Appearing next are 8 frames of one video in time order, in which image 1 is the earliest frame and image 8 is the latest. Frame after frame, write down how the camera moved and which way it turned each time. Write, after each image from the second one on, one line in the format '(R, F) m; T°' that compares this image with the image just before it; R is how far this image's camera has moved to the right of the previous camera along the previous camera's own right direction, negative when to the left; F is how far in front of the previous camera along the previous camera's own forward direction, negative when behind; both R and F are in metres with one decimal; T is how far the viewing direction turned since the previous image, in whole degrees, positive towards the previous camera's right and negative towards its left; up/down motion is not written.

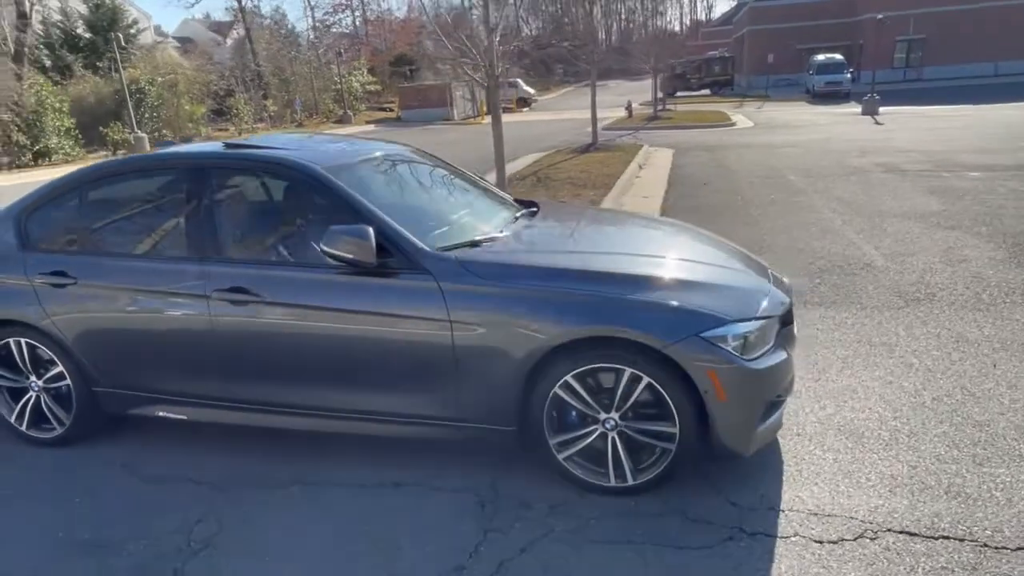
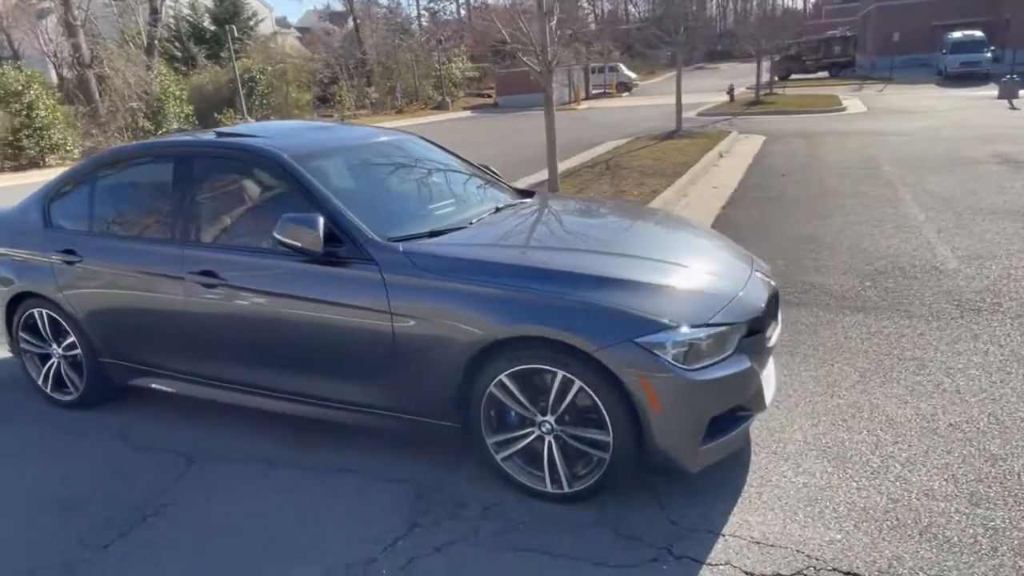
(+0.8, +0.2) m; -9°
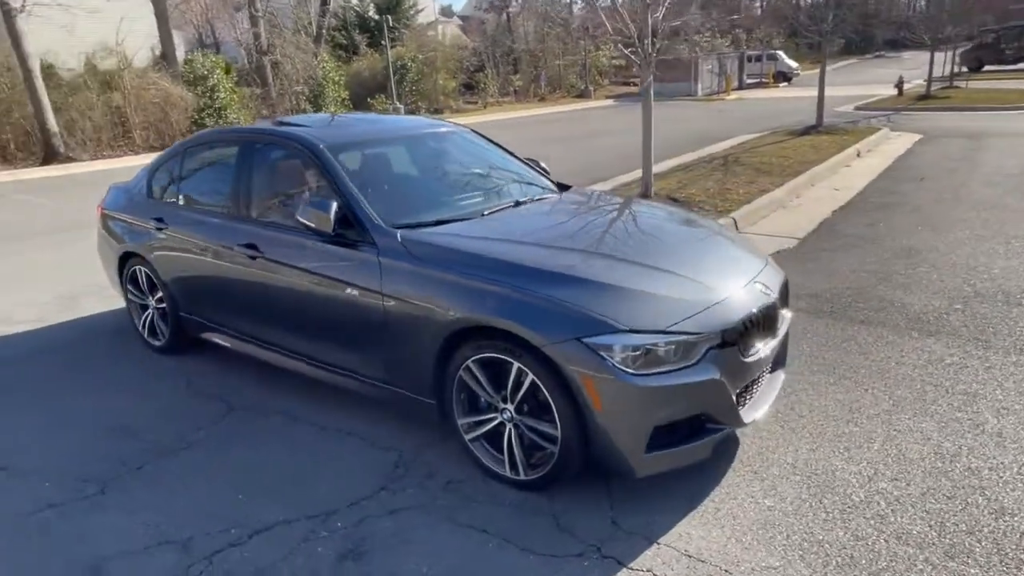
(+0.8, 0.0) m; -12°
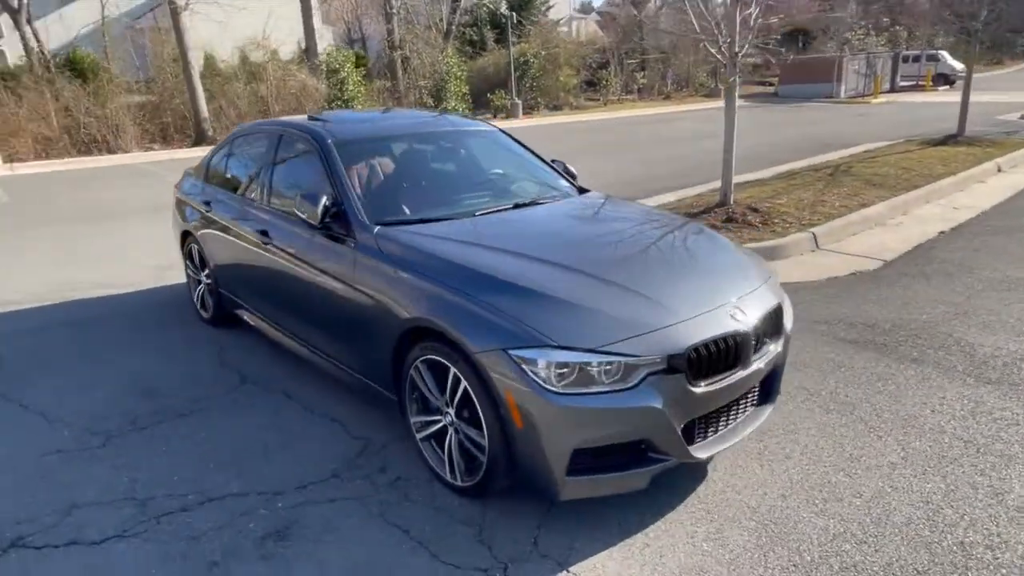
(+0.8, +0.1) m; -11°
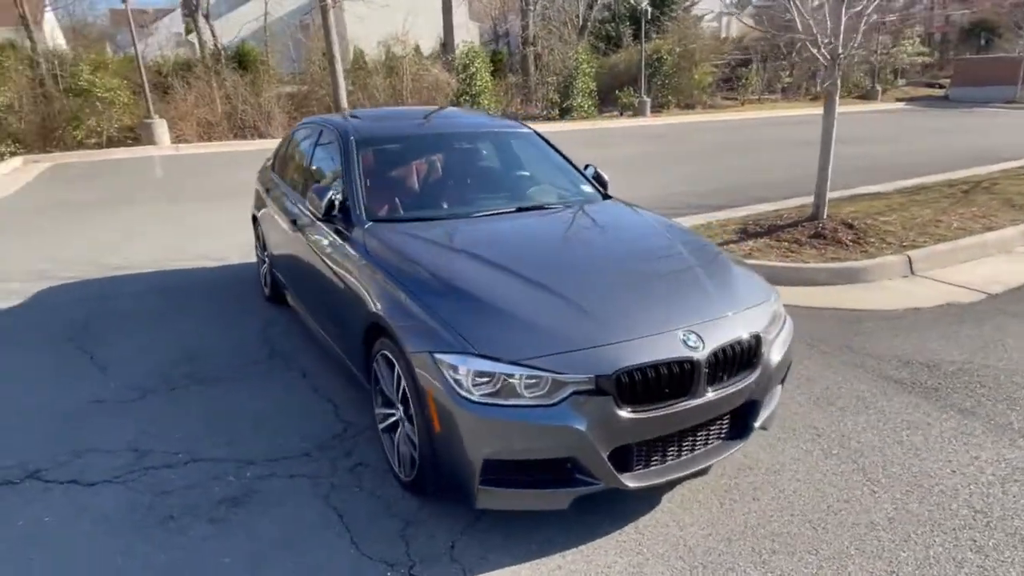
(+0.8, +0.1) m; -12°
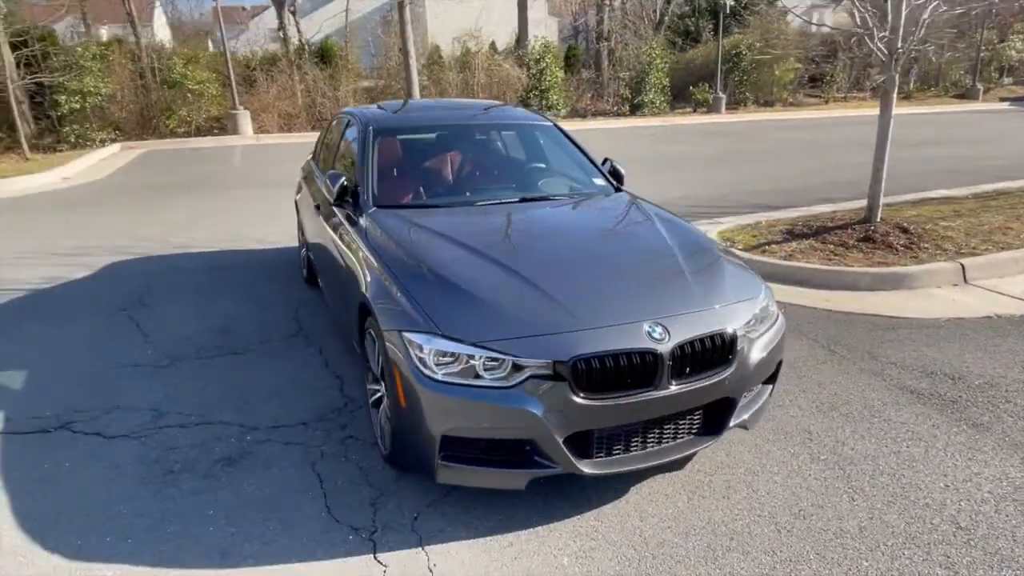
(+0.5, -0.1) m; -7°
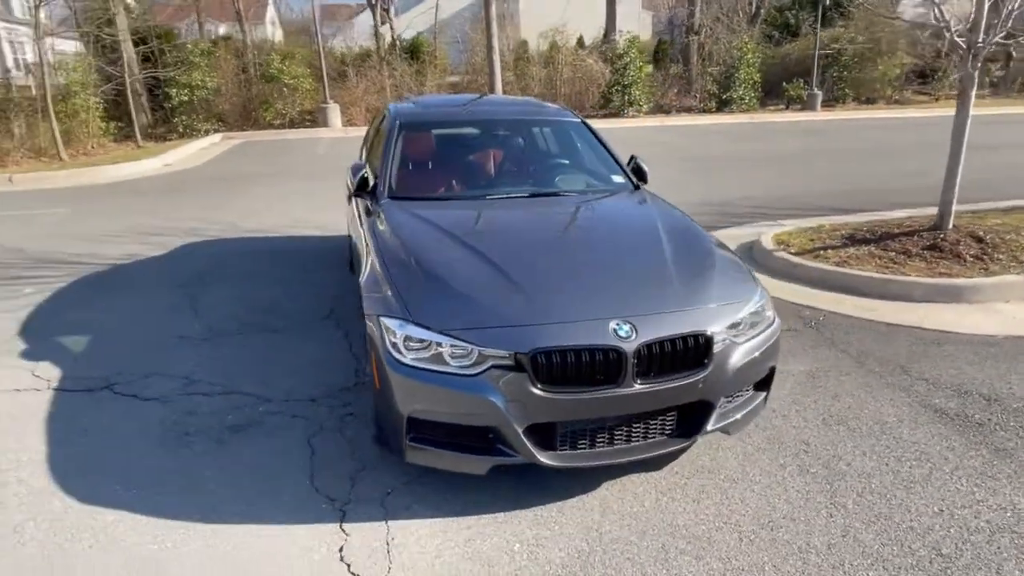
(+0.5, 0.0) m; -8°
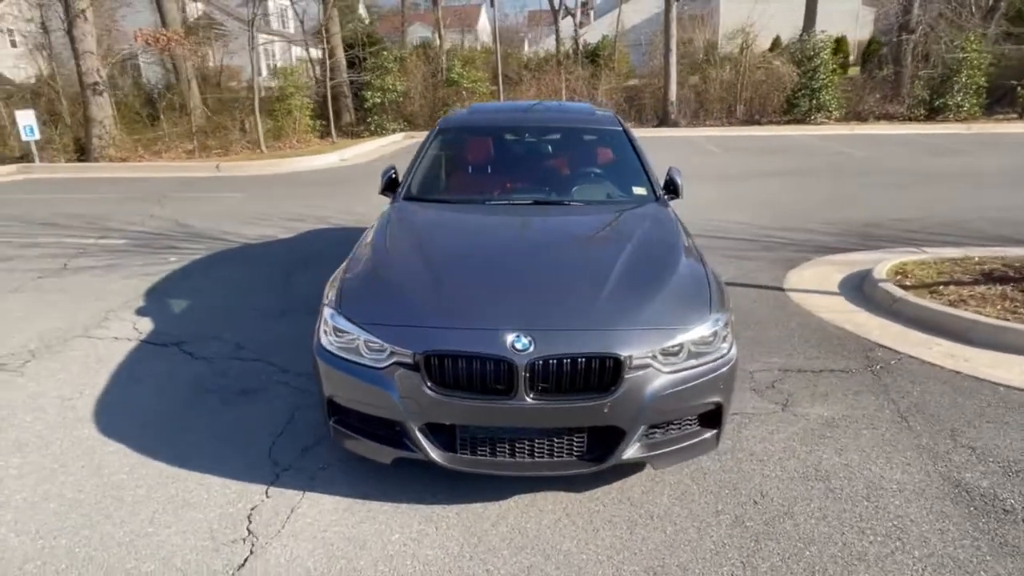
(+1.2, +0.1) m; -16°
